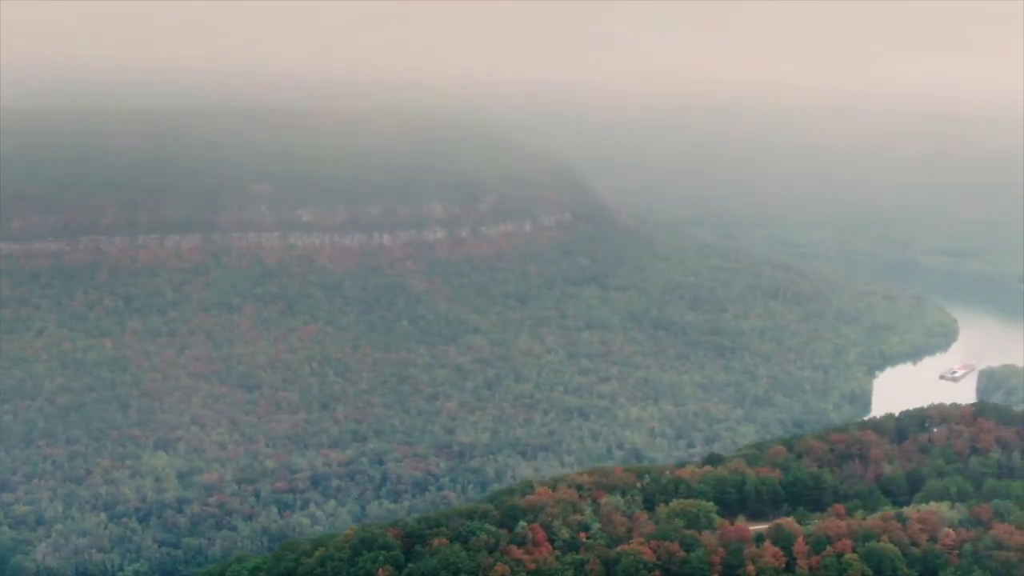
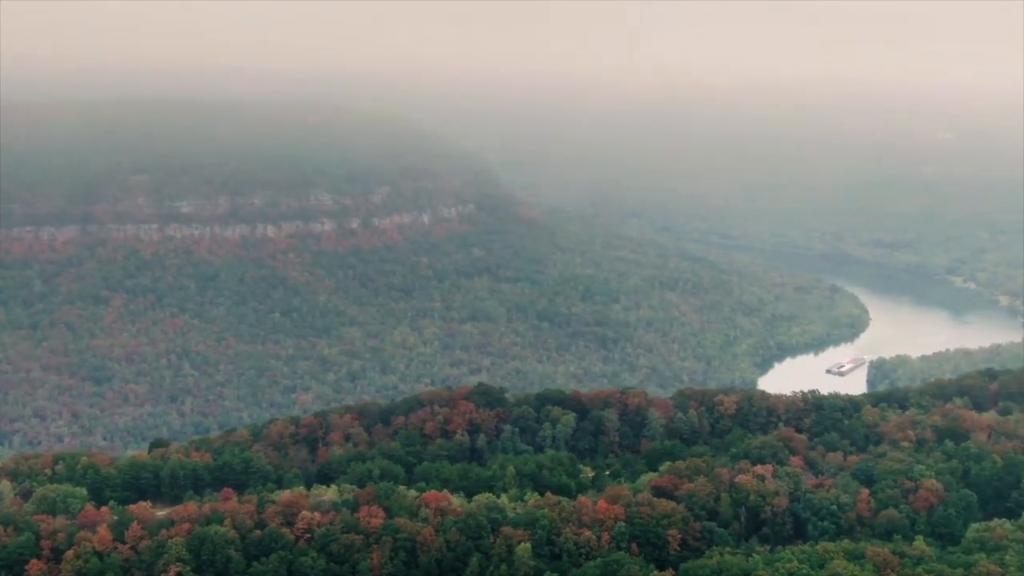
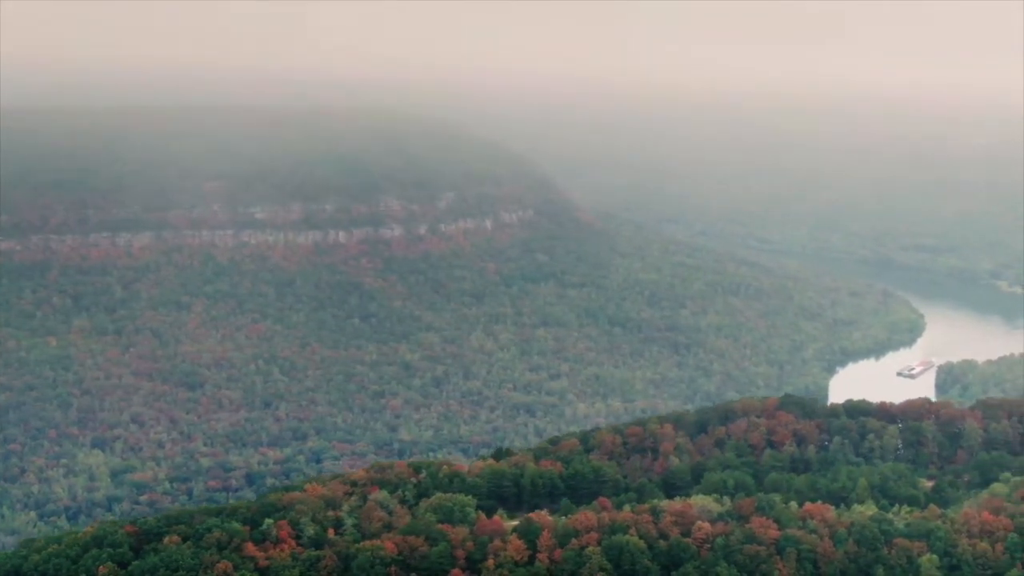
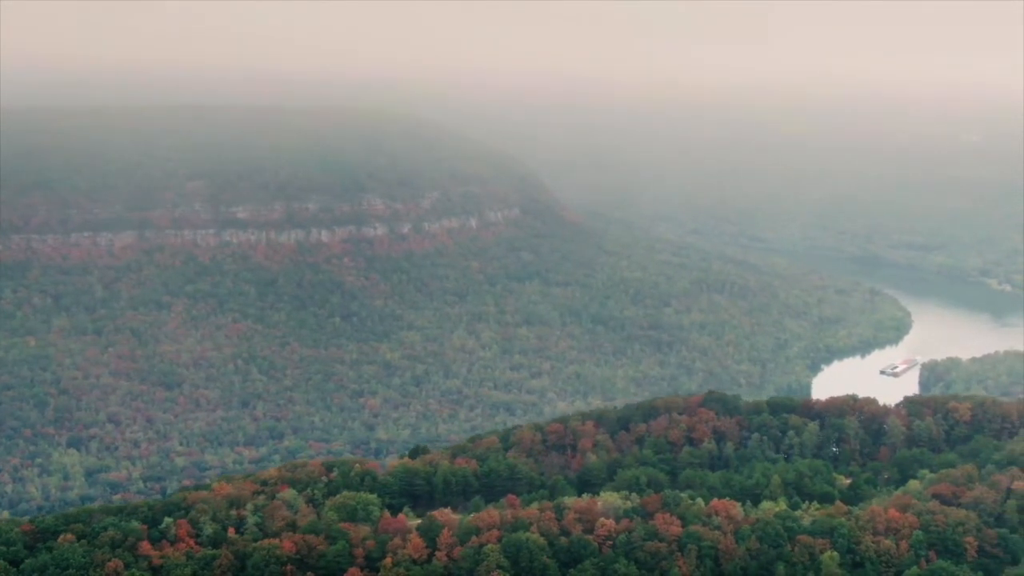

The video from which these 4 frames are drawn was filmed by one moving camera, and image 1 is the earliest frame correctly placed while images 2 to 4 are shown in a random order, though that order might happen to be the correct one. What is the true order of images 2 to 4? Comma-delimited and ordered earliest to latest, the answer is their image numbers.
3, 4, 2
